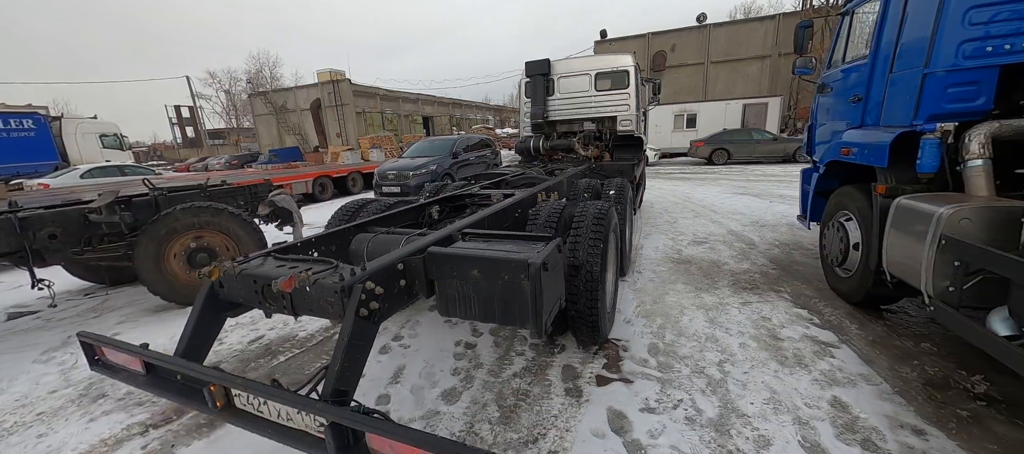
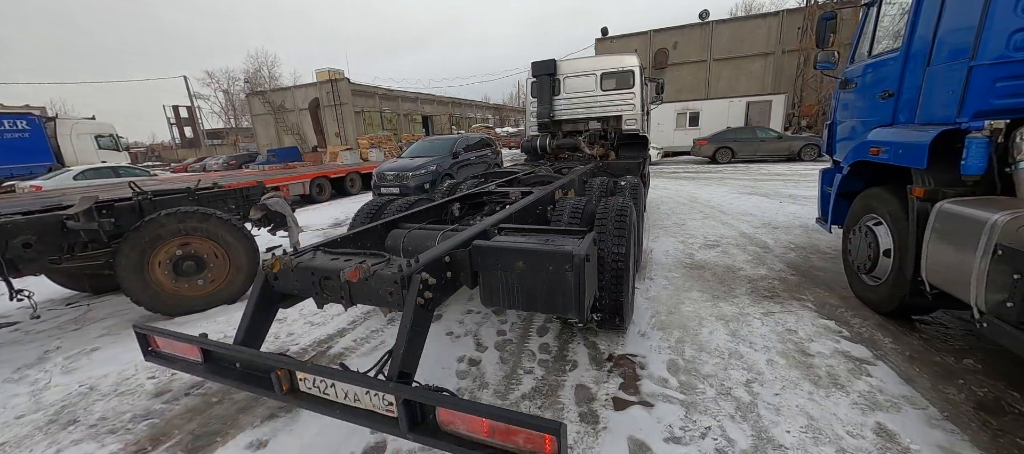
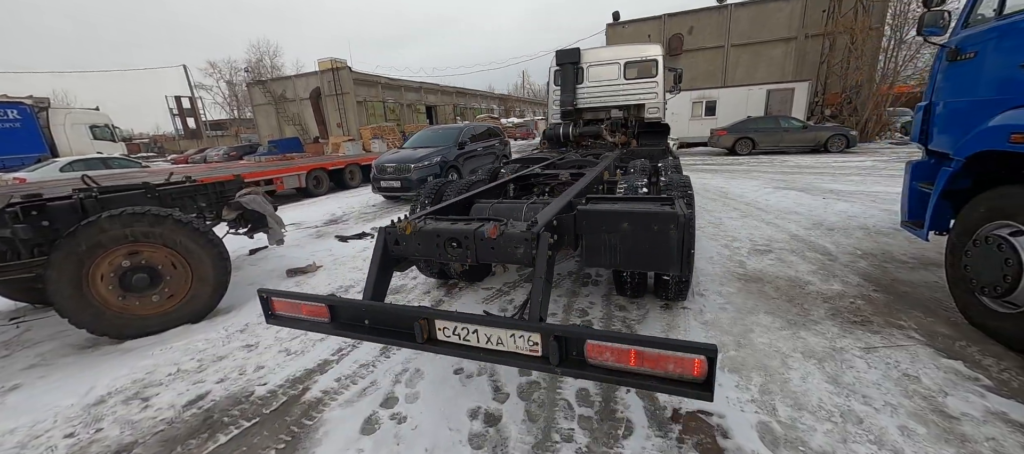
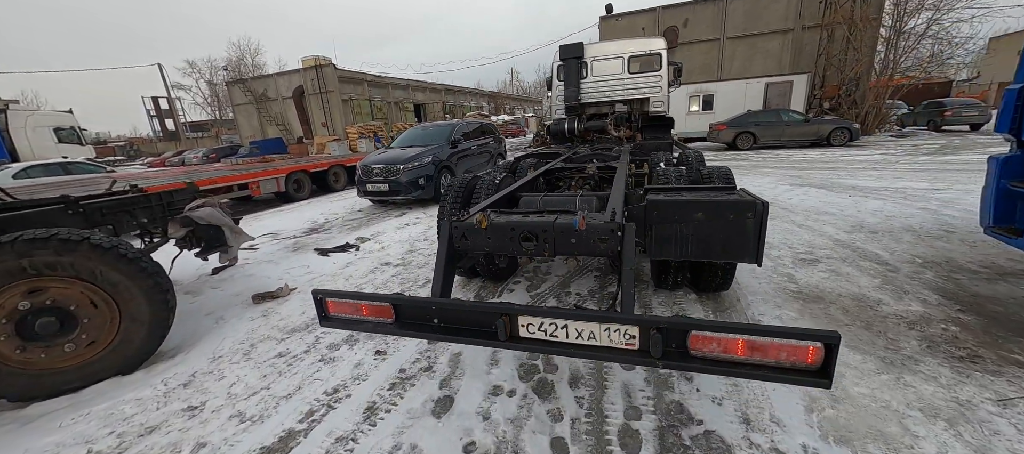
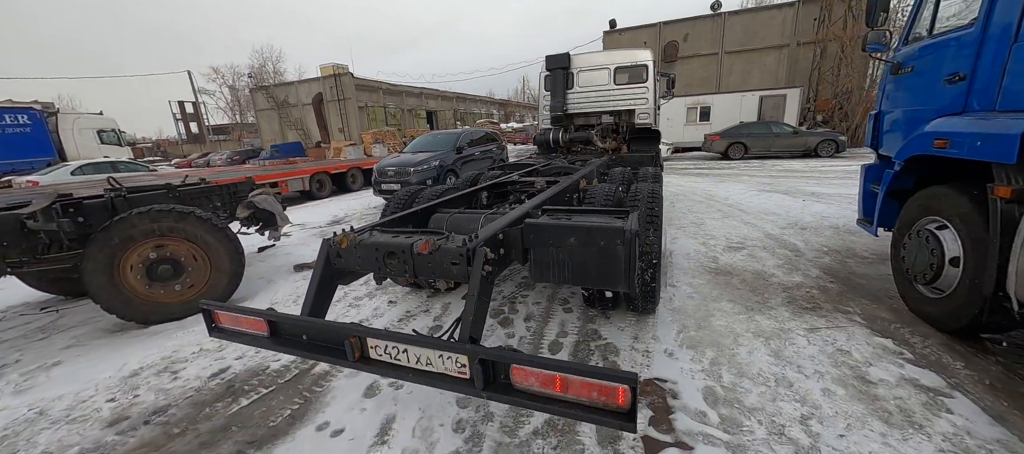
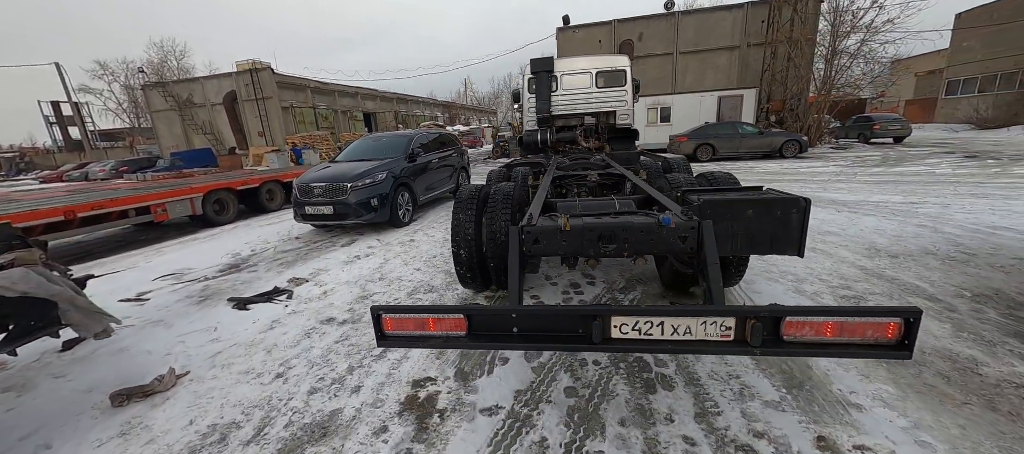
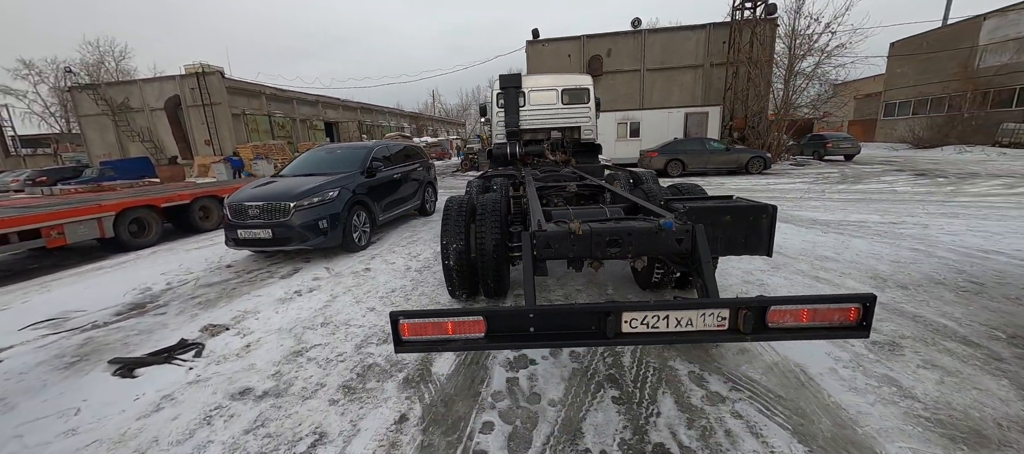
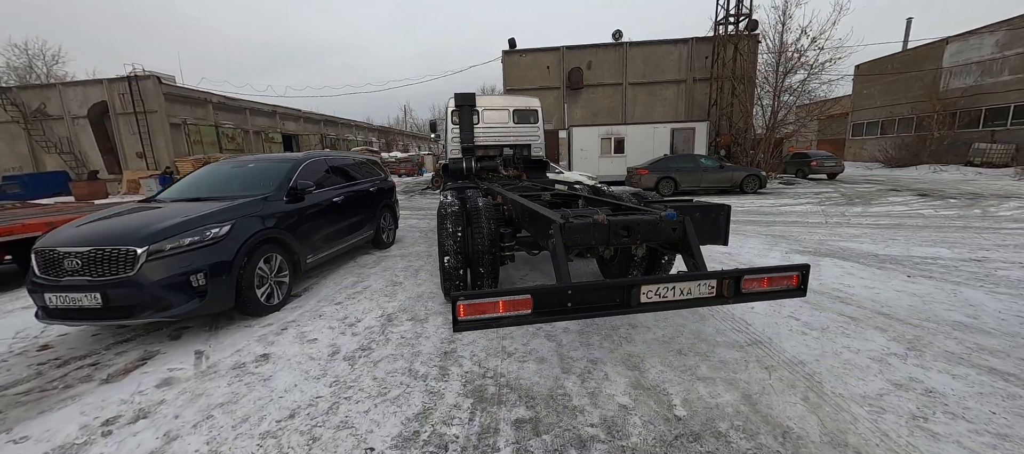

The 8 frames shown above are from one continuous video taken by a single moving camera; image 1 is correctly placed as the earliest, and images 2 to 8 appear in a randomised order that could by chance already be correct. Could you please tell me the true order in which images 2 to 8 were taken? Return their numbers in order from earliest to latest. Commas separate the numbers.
2, 5, 3, 4, 6, 7, 8
